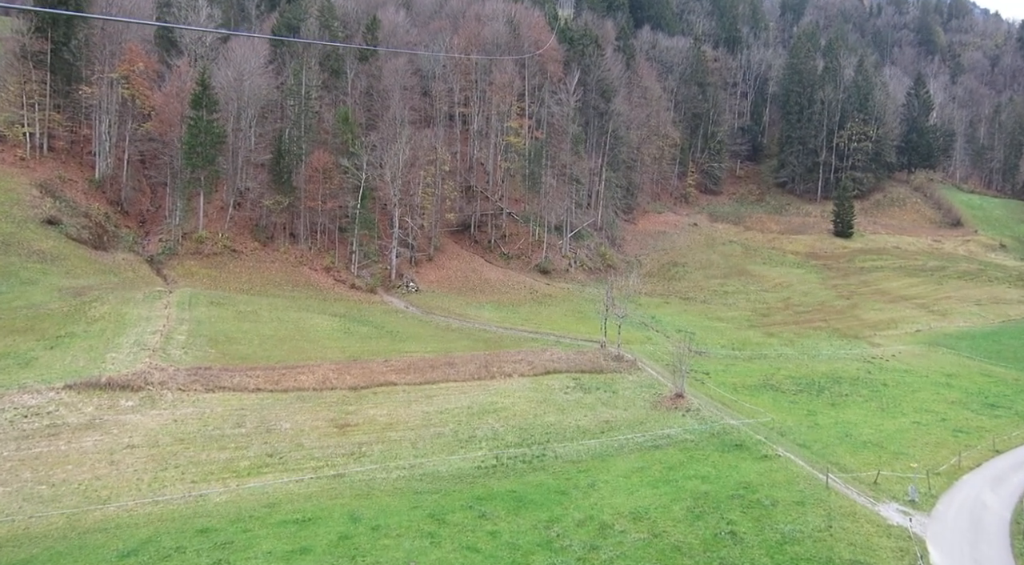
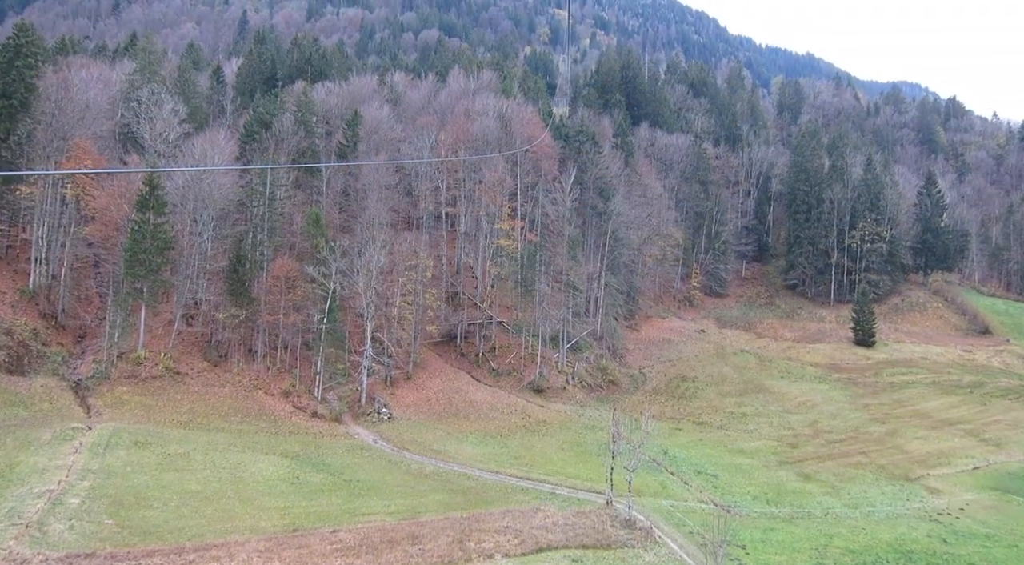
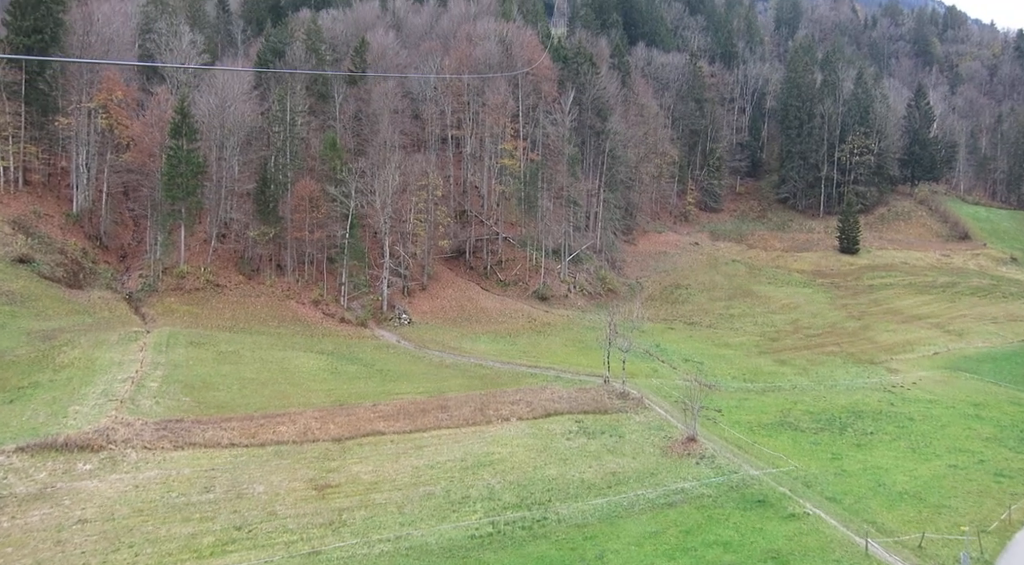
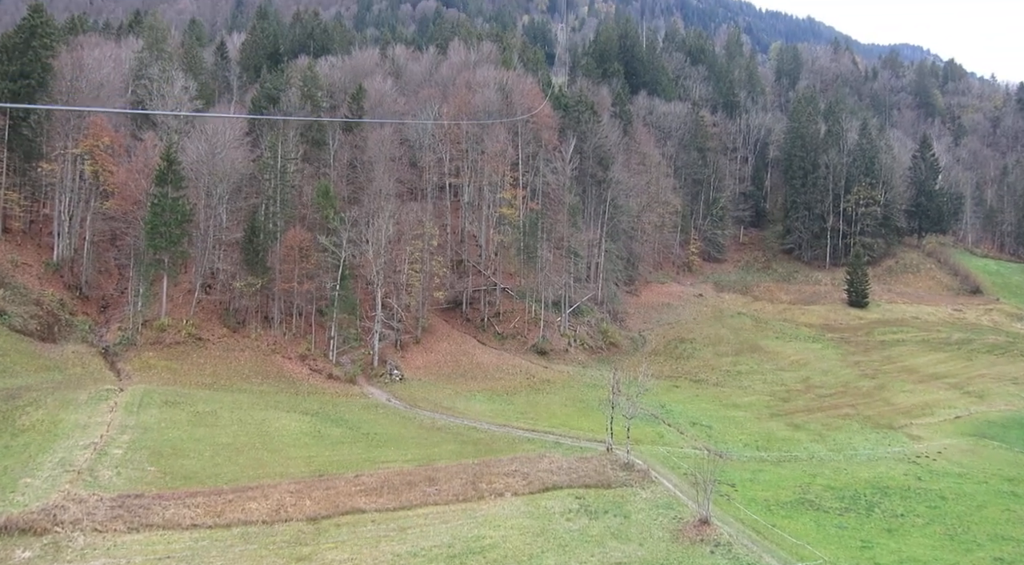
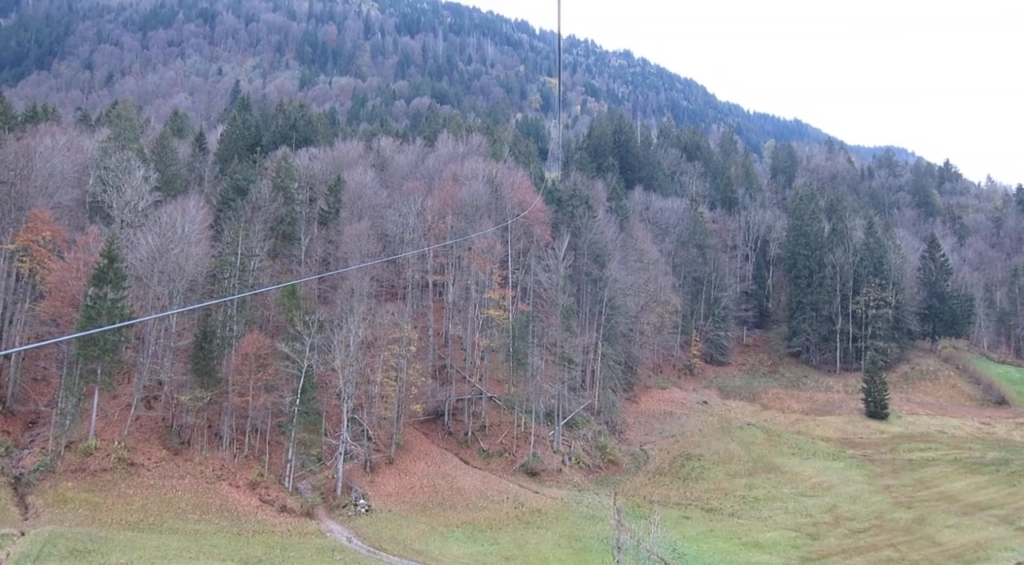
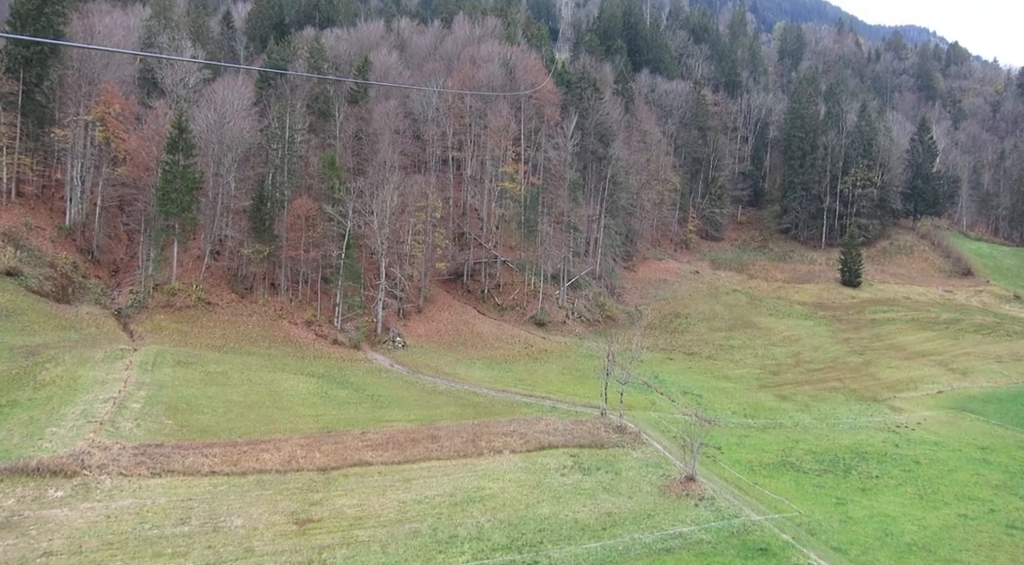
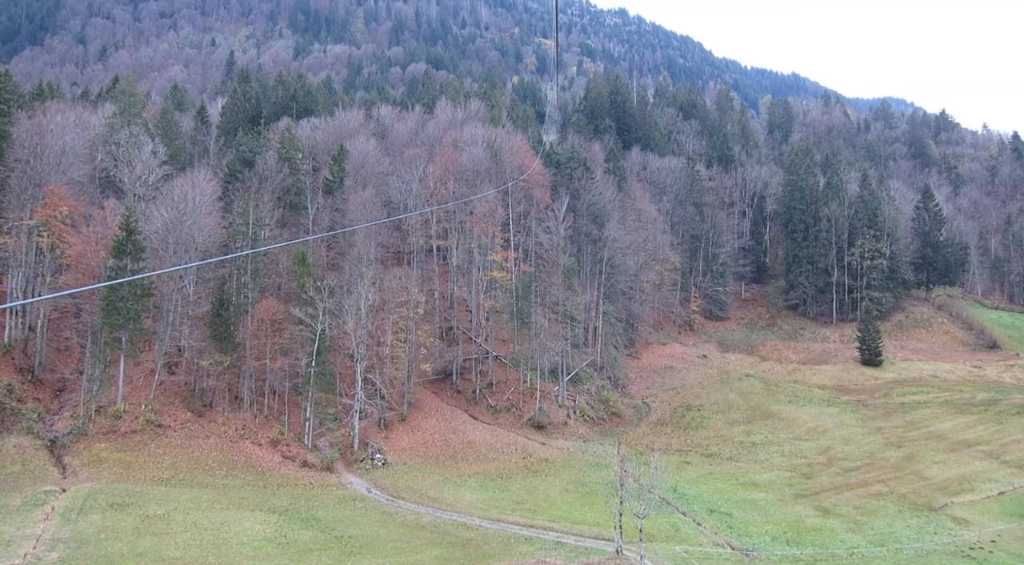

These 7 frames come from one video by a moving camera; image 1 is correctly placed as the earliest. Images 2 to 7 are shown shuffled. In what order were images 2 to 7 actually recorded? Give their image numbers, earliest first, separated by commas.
3, 6, 4, 2, 7, 5
